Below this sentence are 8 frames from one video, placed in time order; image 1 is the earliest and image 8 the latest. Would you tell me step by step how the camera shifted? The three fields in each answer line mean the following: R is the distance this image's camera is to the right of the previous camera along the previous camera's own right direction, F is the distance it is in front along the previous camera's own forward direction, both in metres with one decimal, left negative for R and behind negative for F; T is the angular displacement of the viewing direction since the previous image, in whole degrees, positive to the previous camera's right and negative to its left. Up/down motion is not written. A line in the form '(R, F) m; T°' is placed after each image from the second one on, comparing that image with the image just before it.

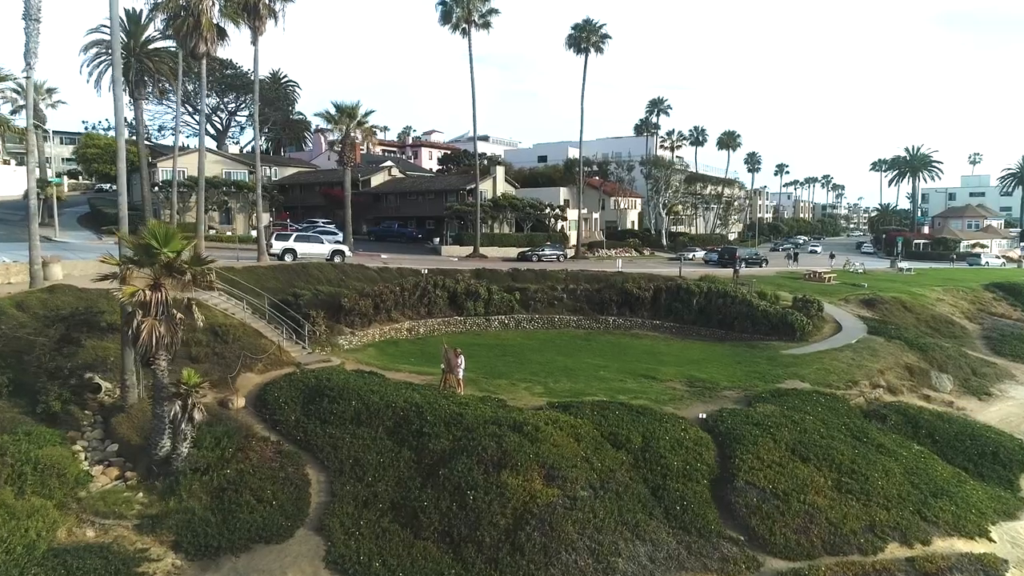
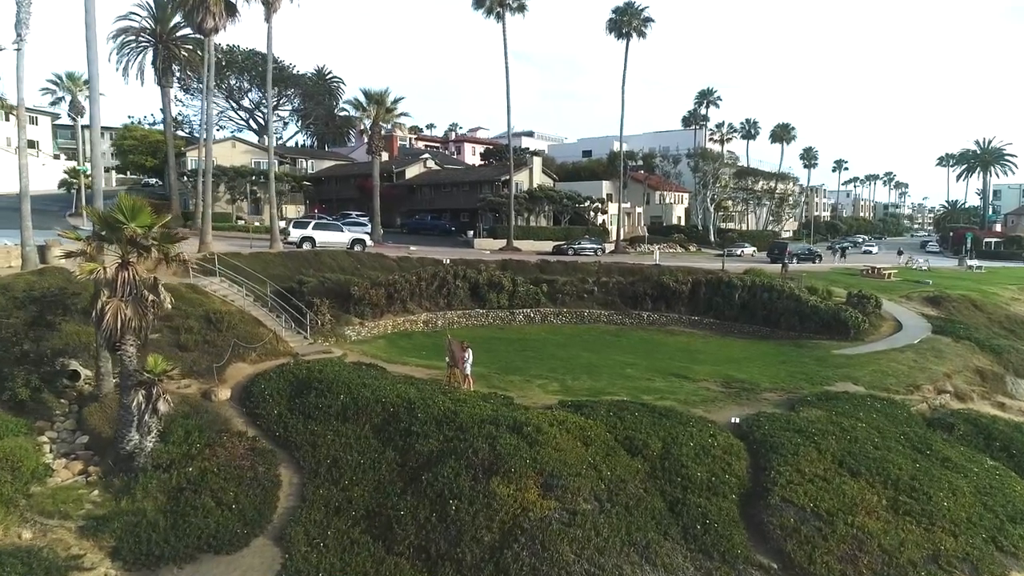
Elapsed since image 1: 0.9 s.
(+1.1, +2.3) m; -4°
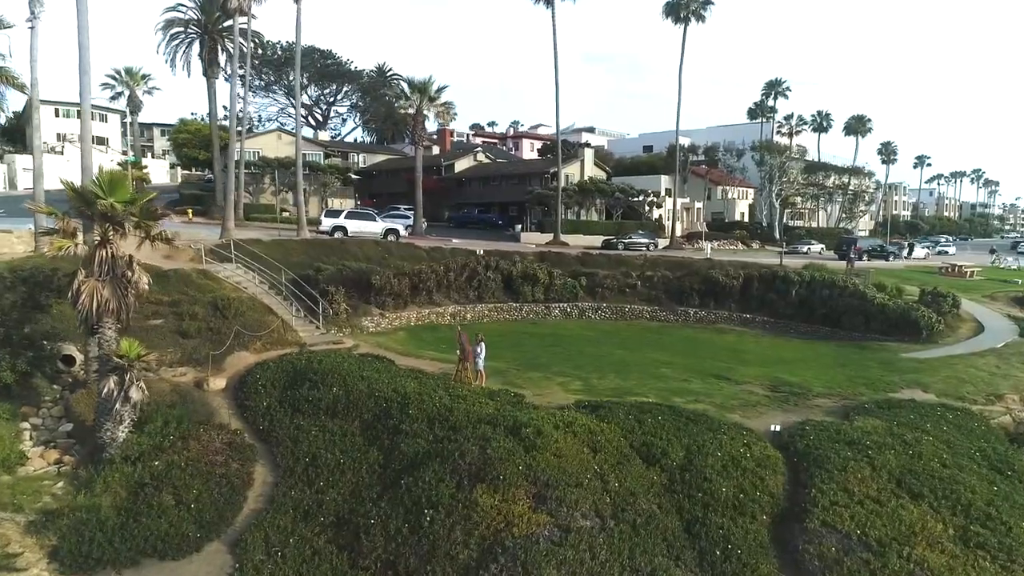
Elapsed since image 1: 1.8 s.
(+1.3, +1.9) m; -5°
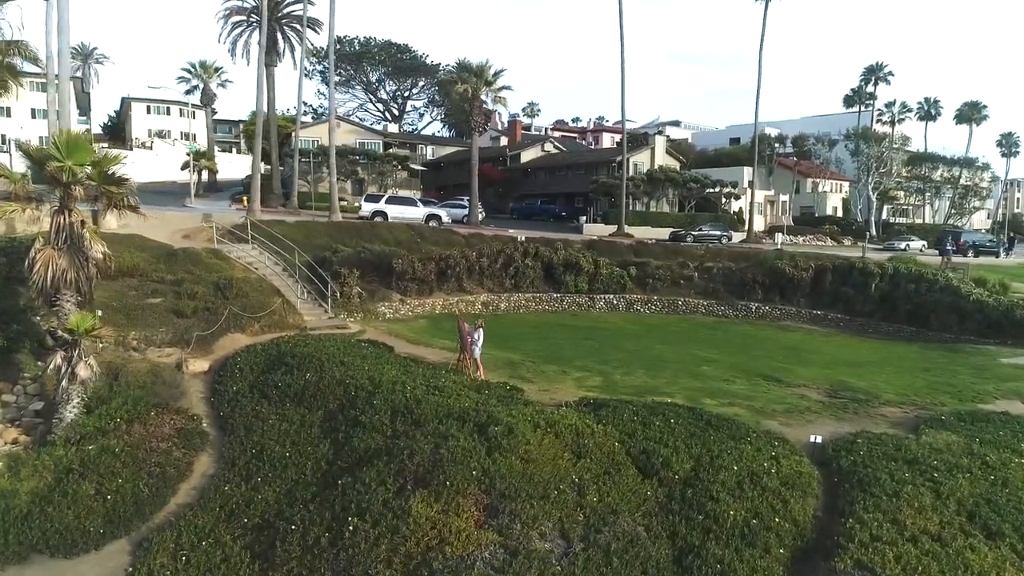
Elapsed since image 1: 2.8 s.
(+2.0, +2.4) m; -7°
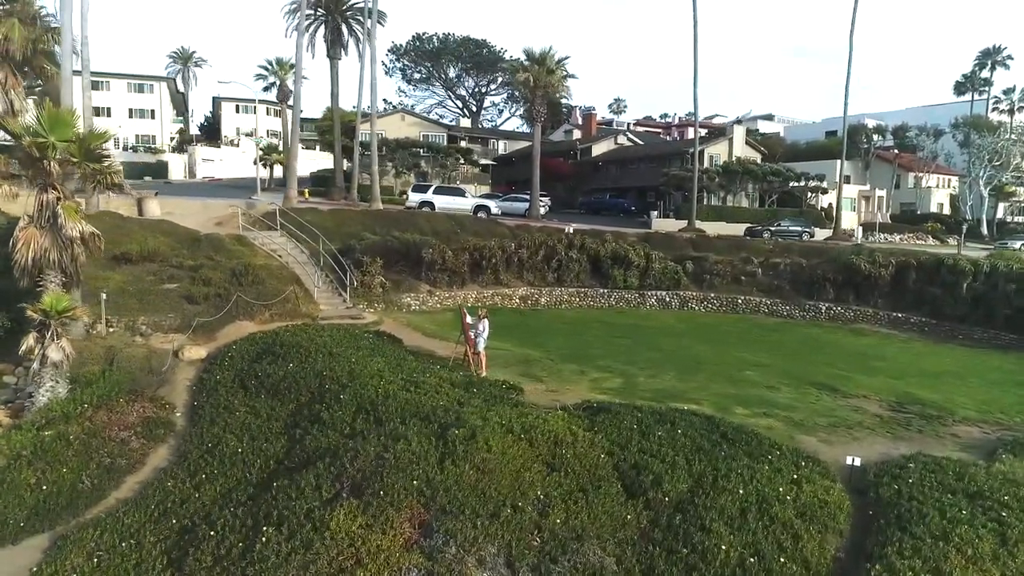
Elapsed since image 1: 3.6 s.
(+1.8, +1.7) m; -7°
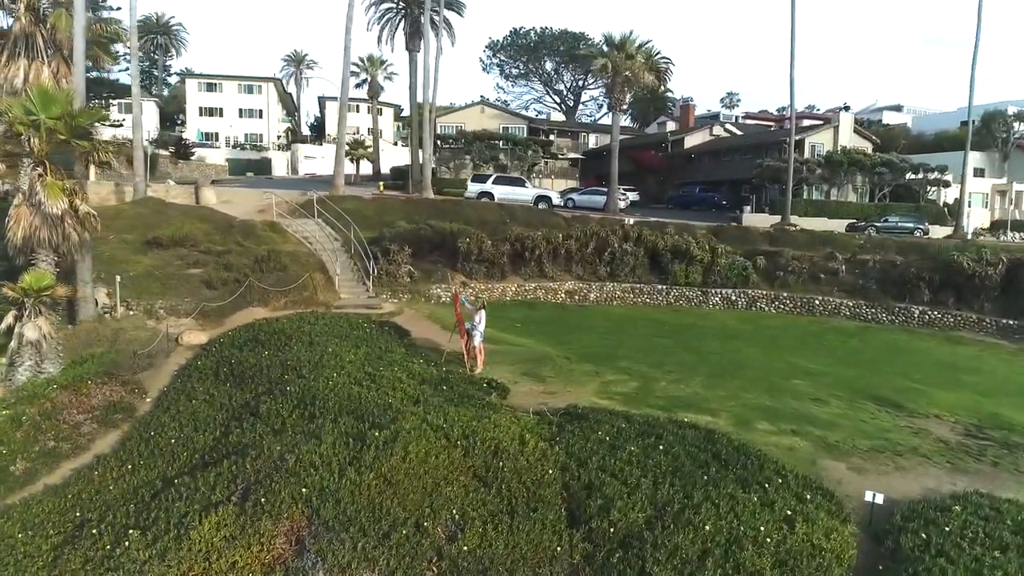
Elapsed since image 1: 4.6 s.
(+2.2, +1.7) m; -9°
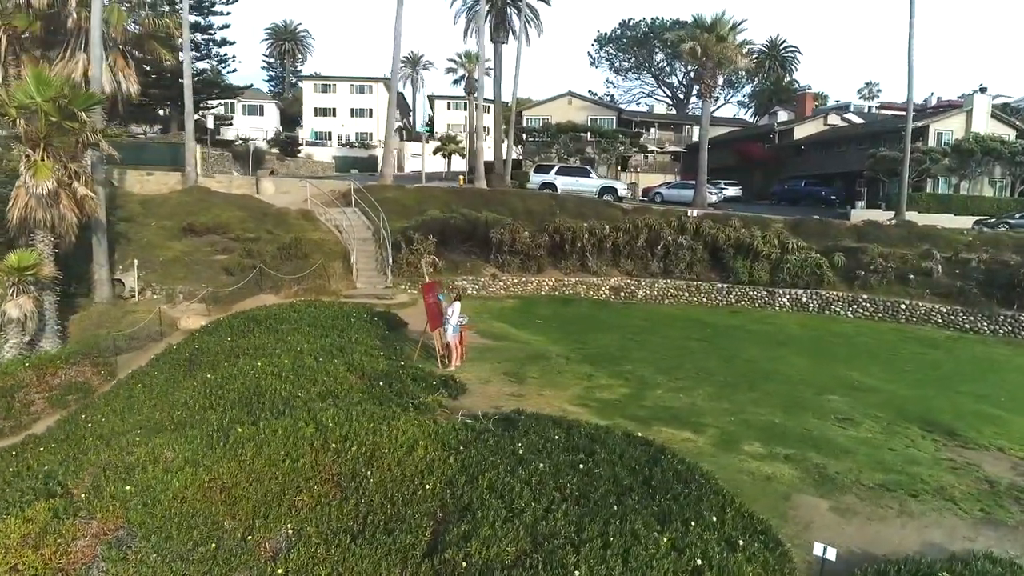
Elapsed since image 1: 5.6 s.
(+2.6, +1.6) m; -10°
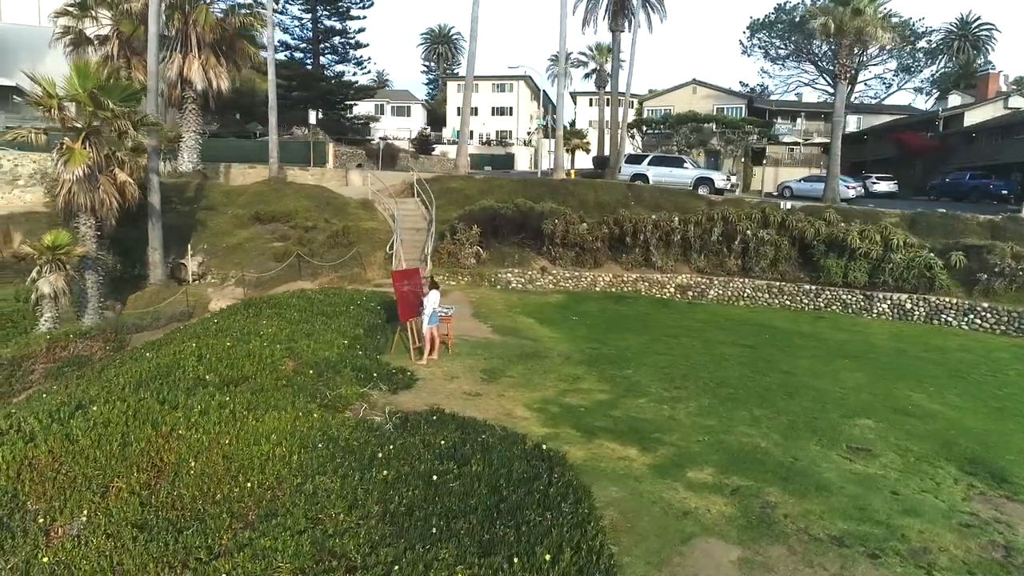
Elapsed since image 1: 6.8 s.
(+3.1, +1.5) m; -13°
